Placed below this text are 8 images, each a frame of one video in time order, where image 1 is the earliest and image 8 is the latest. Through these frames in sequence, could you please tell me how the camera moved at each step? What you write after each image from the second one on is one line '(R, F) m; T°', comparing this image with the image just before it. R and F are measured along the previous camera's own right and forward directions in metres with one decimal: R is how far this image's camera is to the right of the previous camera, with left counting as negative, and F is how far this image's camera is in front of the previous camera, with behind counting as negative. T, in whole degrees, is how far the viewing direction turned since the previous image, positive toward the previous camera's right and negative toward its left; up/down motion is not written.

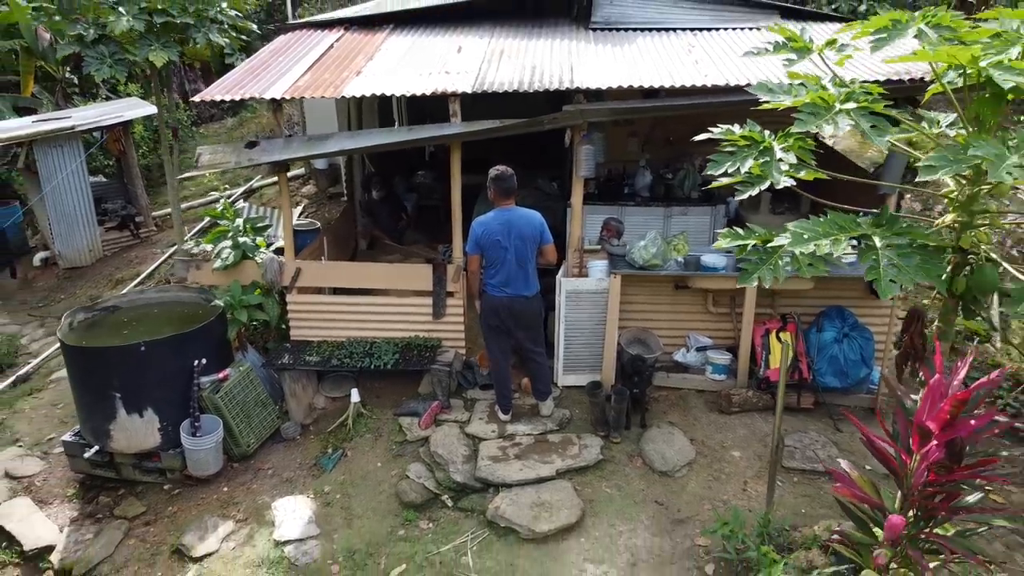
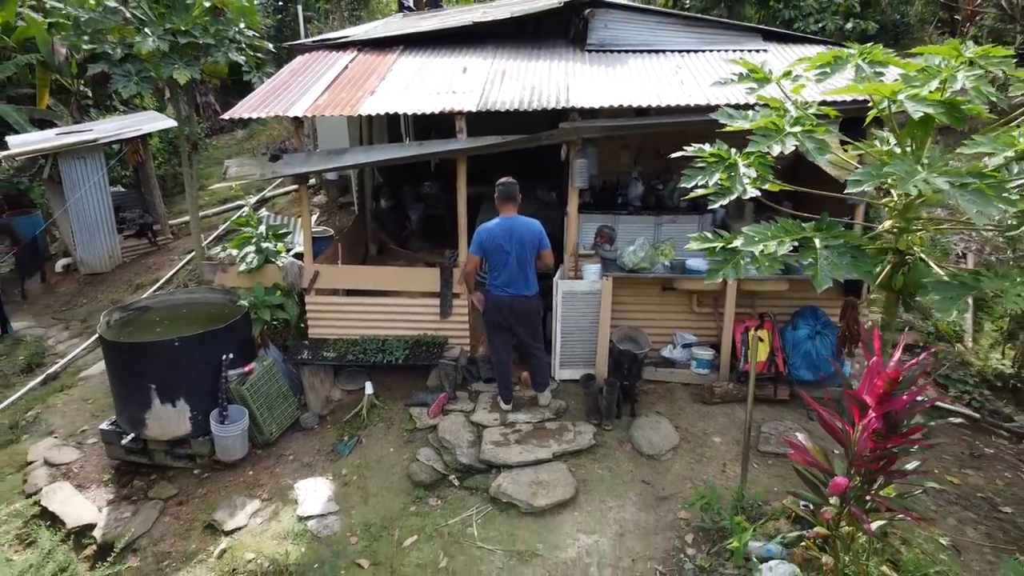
(0.0, -0.3) m; 0°
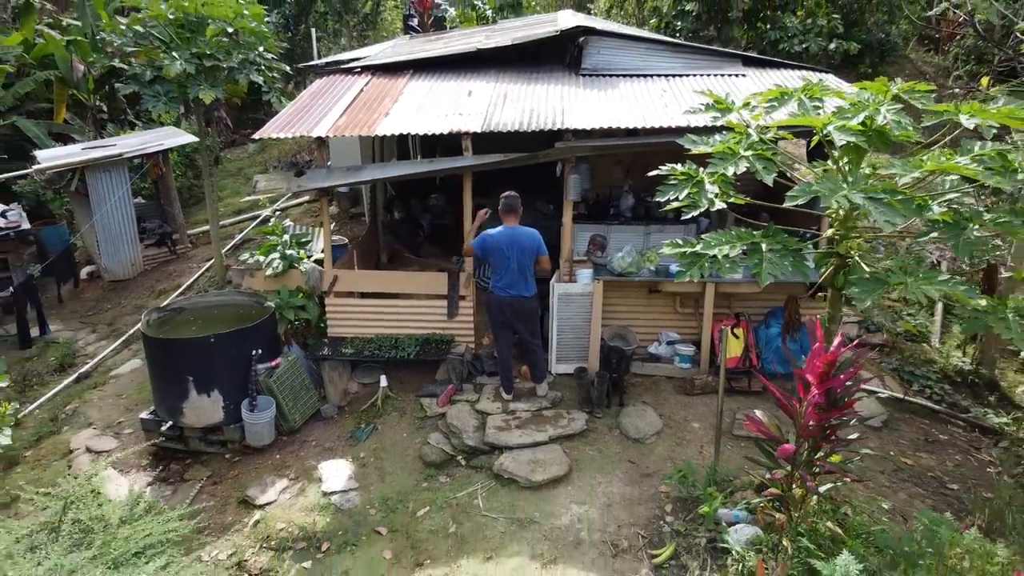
(0.0, -0.4) m; 0°
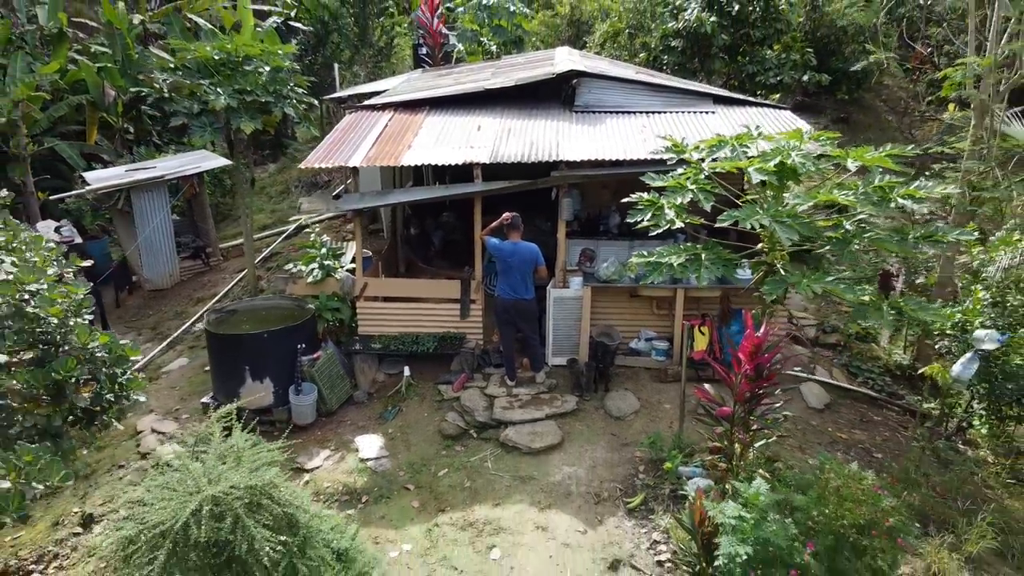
(0.0, -0.8) m; 0°
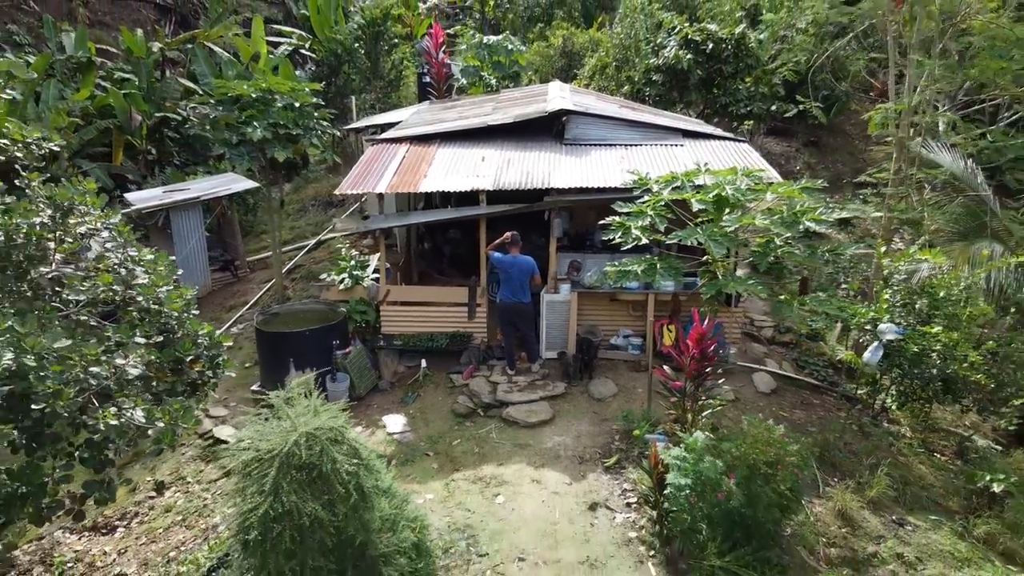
(0.0, -1.0) m; 0°
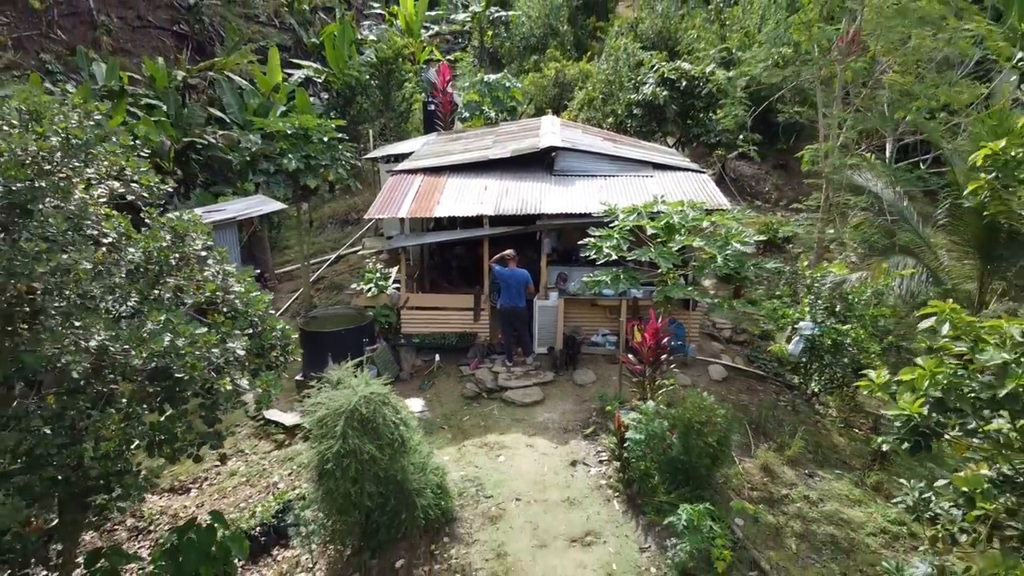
(0.0, -1.3) m; 0°
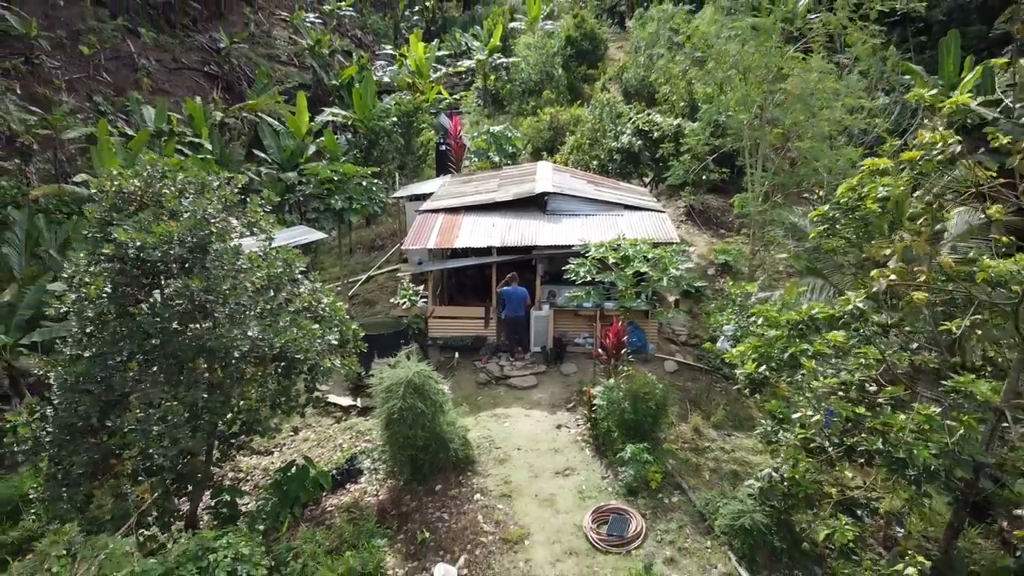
(0.0, -2.3) m; 0°
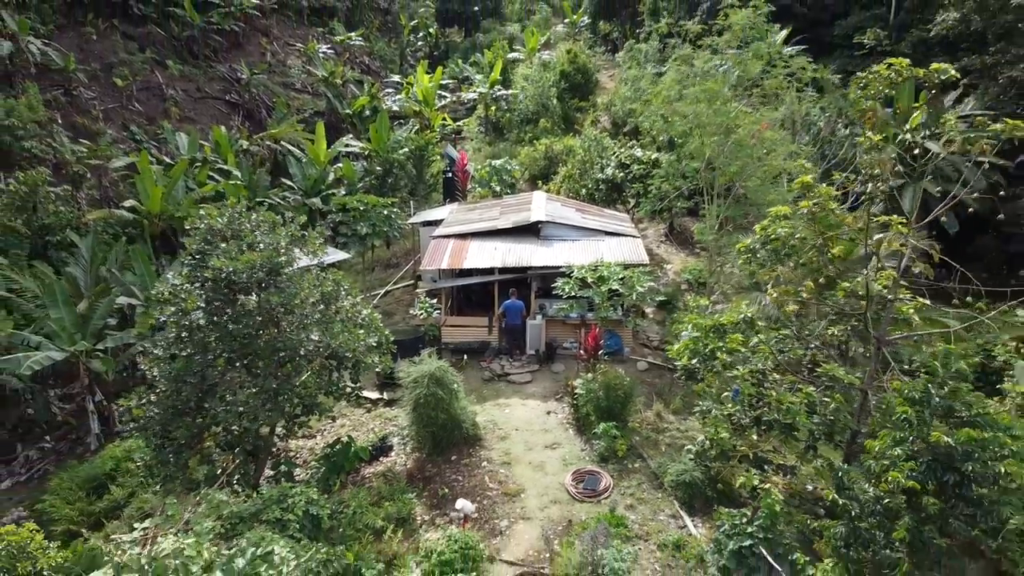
(0.0, -2.1) m; 0°
